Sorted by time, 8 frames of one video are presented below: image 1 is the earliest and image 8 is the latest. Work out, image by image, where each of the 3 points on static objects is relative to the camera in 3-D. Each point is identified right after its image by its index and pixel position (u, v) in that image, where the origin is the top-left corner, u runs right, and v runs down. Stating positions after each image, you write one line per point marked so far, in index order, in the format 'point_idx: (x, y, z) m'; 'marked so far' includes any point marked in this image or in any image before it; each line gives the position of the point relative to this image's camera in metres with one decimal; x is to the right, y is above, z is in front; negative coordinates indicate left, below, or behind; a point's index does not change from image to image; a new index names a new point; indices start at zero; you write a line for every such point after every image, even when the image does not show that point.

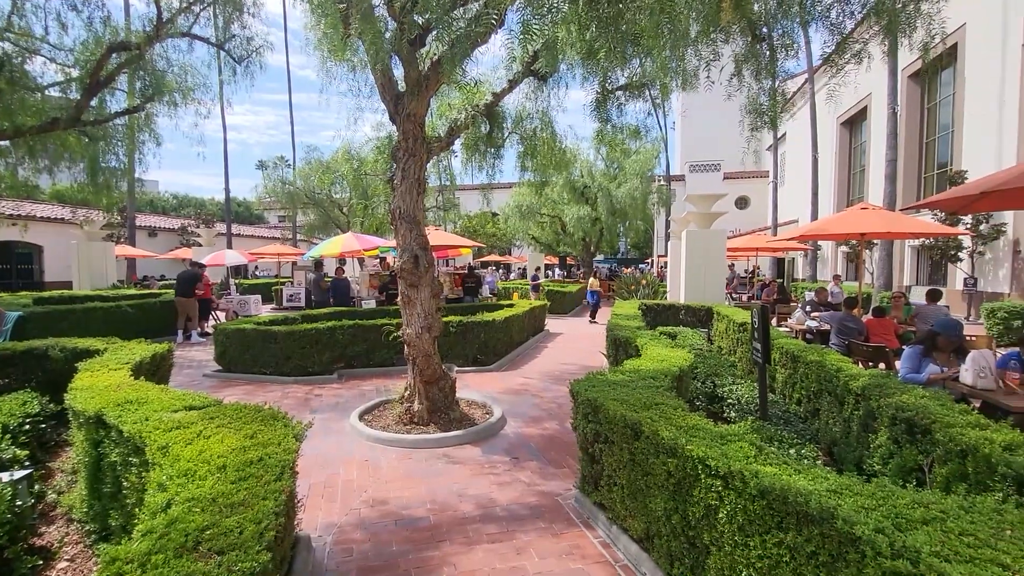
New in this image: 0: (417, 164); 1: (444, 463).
0: (-1.0, +1.3, +5.2) m
1: (-0.6, -1.6, +4.6) m
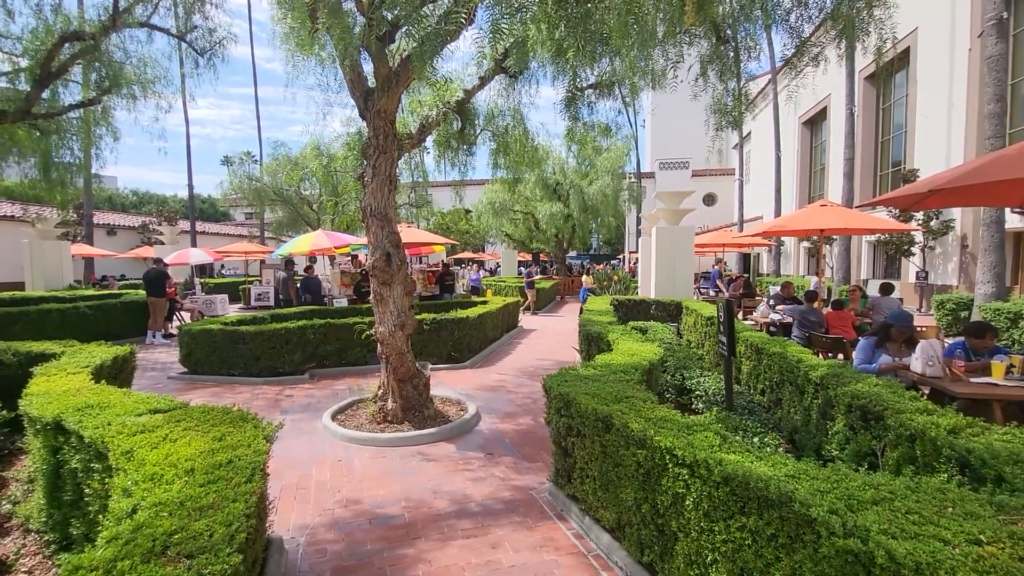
0: (-1.3, +1.4, +5.2) m
1: (-0.9, -1.6, +4.6) m
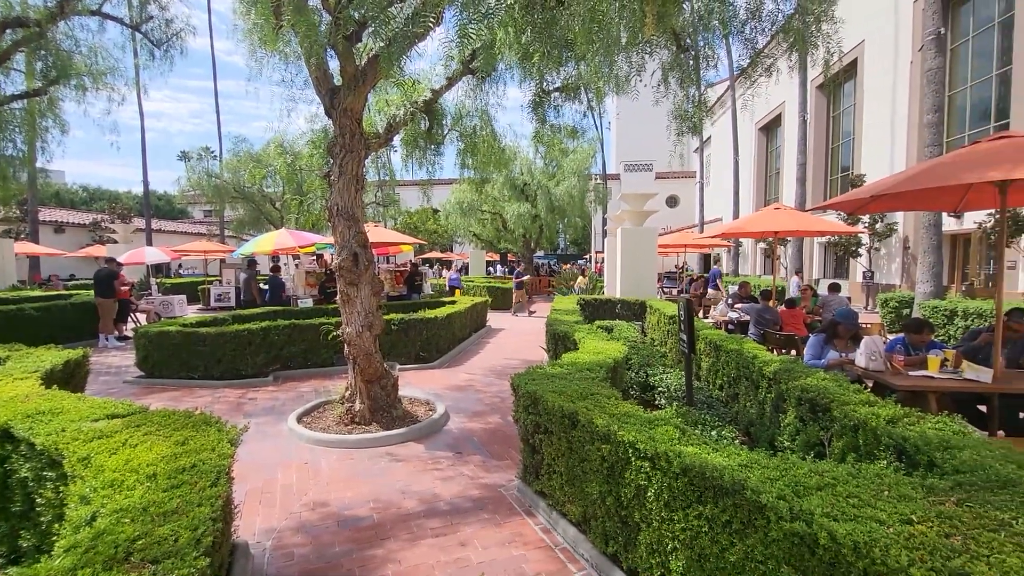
0: (-1.6, +1.3, +5.2) m
1: (-1.2, -1.6, +4.6) m
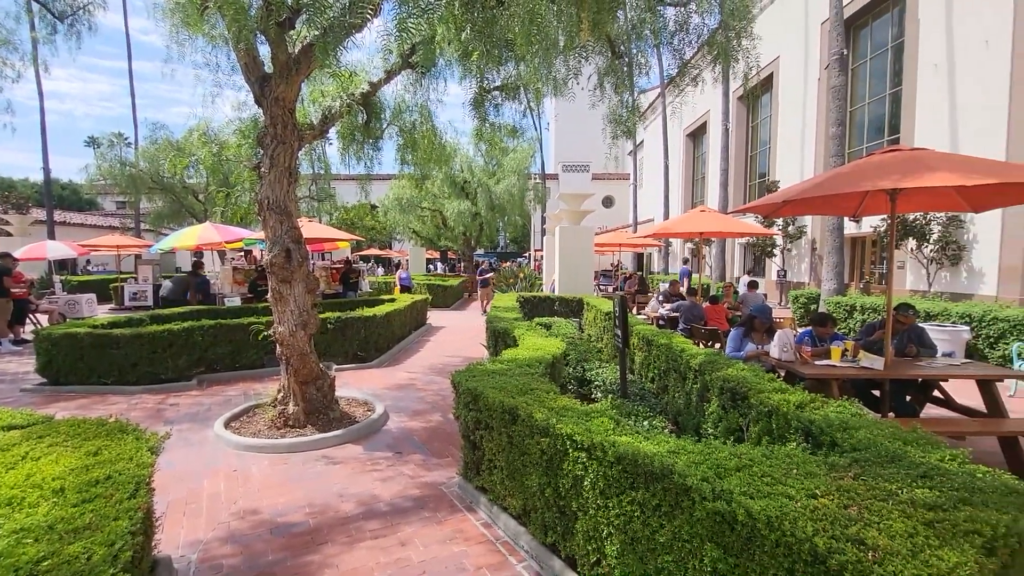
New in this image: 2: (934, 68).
0: (-2.3, +1.4, +4.9) m
1: (-1.7, -1.6, +4.4) m
2: (+10.0, +5.2, +11.7) m
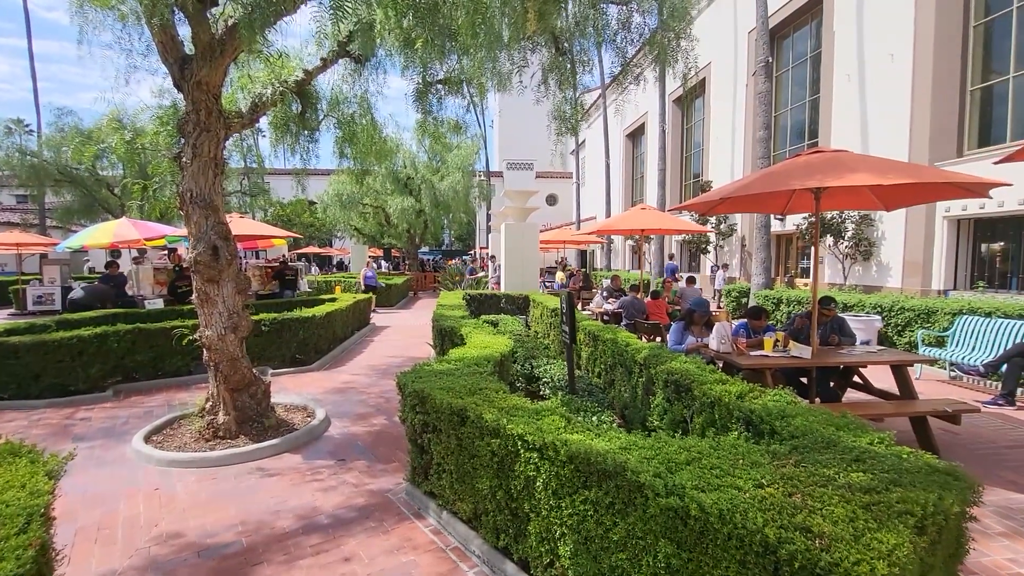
0: (-2.8, +1.4, +4.6) m
1: (-2.1, -1.6, +4.1) m
2: (+8.6, +5.4, +12.6) m
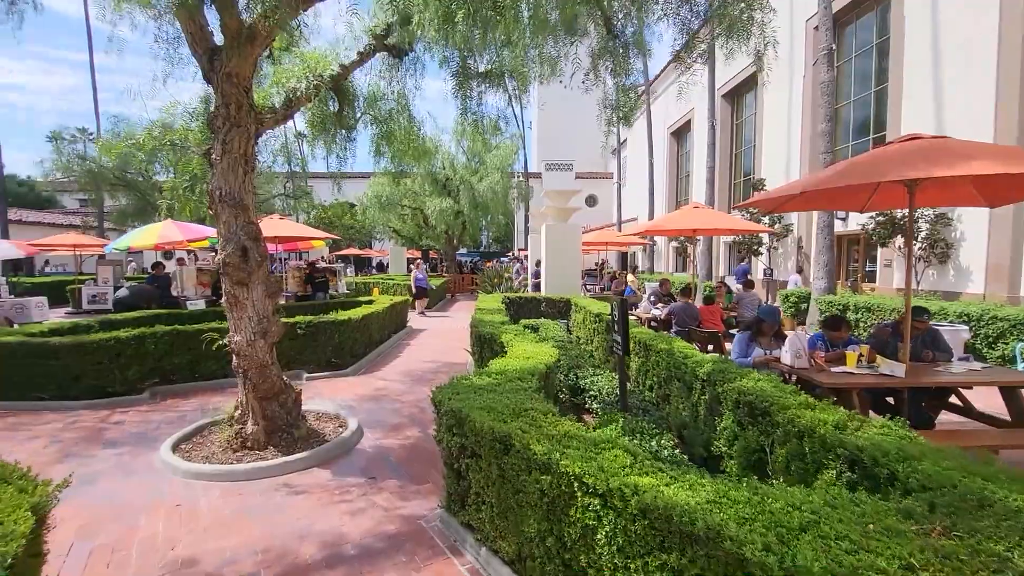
0: (-2.4, +1.3, +4.3) m
1: (-1.8, -1.6, +3.8) m
2: (+9.6, +5.2, +11.5) m
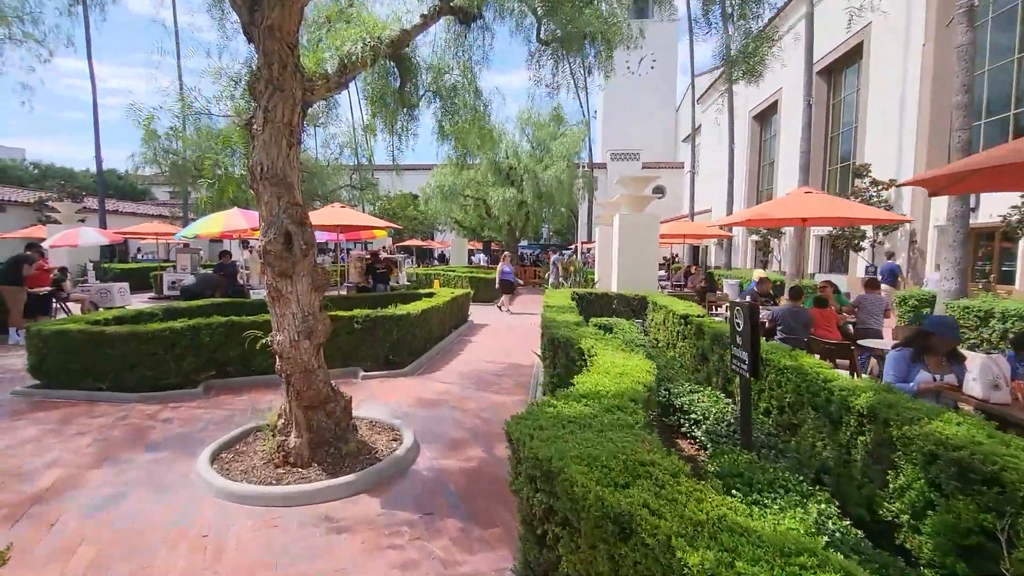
0: (-1.7, +1.4, +3.7) m
1: (-1.2, -1.6, +3.2) m
2: (+11.1, +5.1, +9.3) m
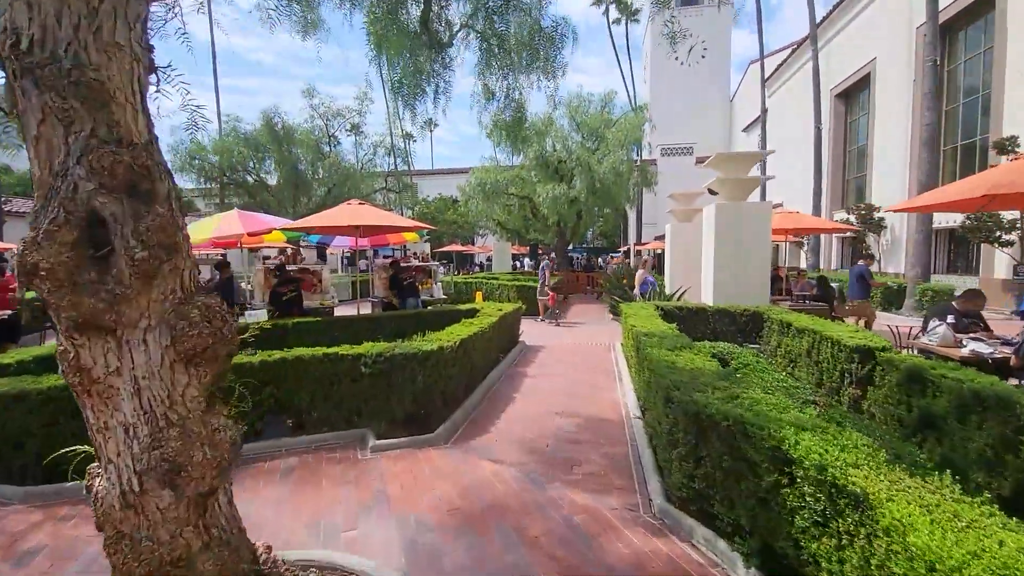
0: (-1.2, +1.2, +1.4) m
1: (-0.7, -1.8, +0.8) m
2: (+12.0, +5.1, +6.0) m
